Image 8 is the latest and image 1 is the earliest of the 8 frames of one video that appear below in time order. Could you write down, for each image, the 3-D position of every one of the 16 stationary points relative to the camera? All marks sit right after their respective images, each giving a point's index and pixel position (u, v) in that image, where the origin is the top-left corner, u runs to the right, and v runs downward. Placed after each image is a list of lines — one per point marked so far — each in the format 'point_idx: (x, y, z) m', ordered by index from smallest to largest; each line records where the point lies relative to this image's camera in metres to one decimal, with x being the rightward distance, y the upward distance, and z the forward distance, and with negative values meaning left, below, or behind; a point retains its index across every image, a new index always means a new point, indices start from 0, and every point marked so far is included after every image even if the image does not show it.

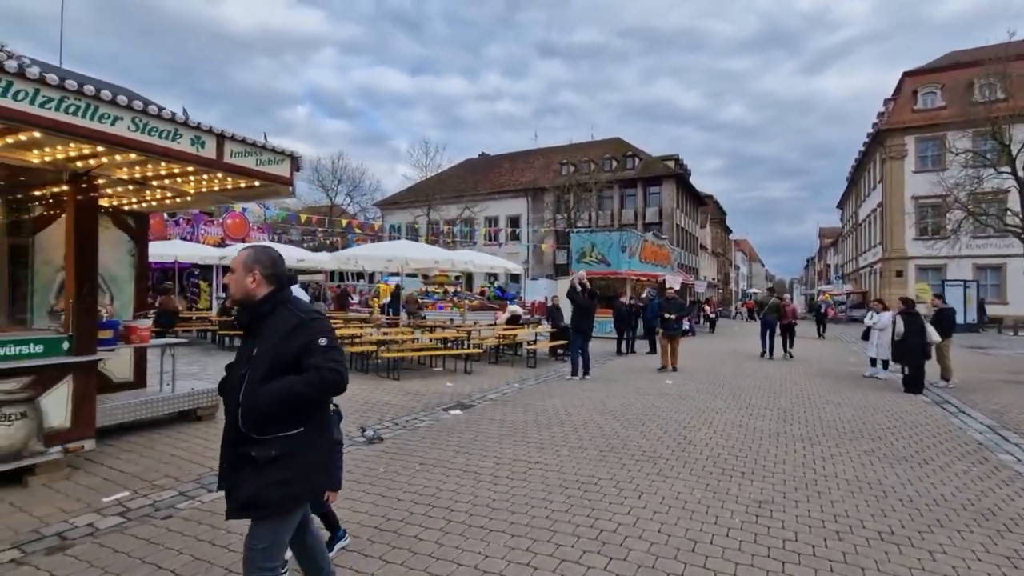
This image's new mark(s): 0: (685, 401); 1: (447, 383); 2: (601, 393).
0: (+2.9, -1.9, +8.7) m
1: (-1.4, -2.0, +10.6) m
2: (+1.6, -2.0, +9.5) m
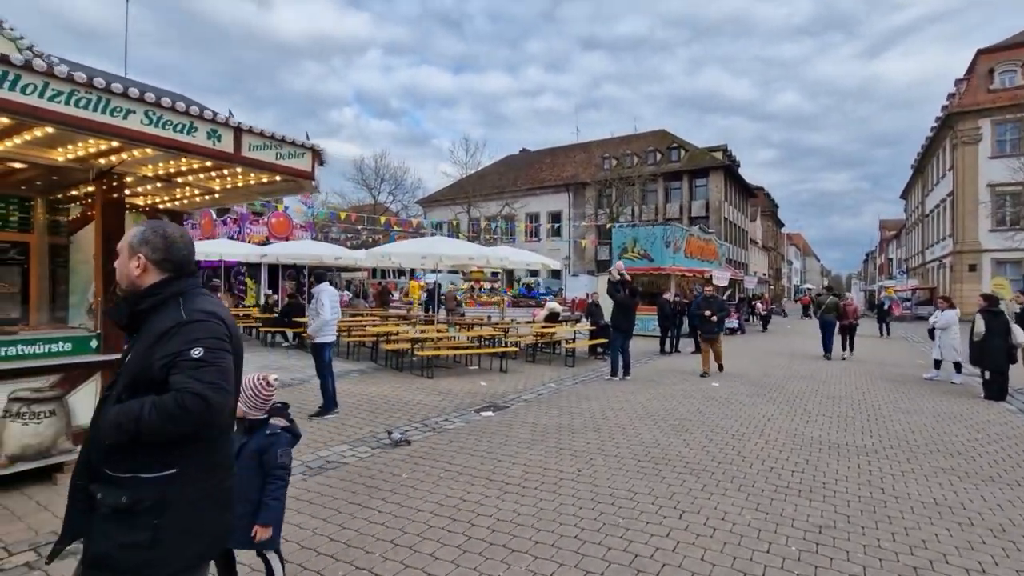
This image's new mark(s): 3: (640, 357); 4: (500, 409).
0: (+3.5, -1.9, +8.1) m
1: (-0.6, -1.9, +10.3) m
2: (+2.3, -1.9, +9.0) m
3: (+3.6, -2.0, +14.6) m
4: (-0.2, -1.9, +8.2) m
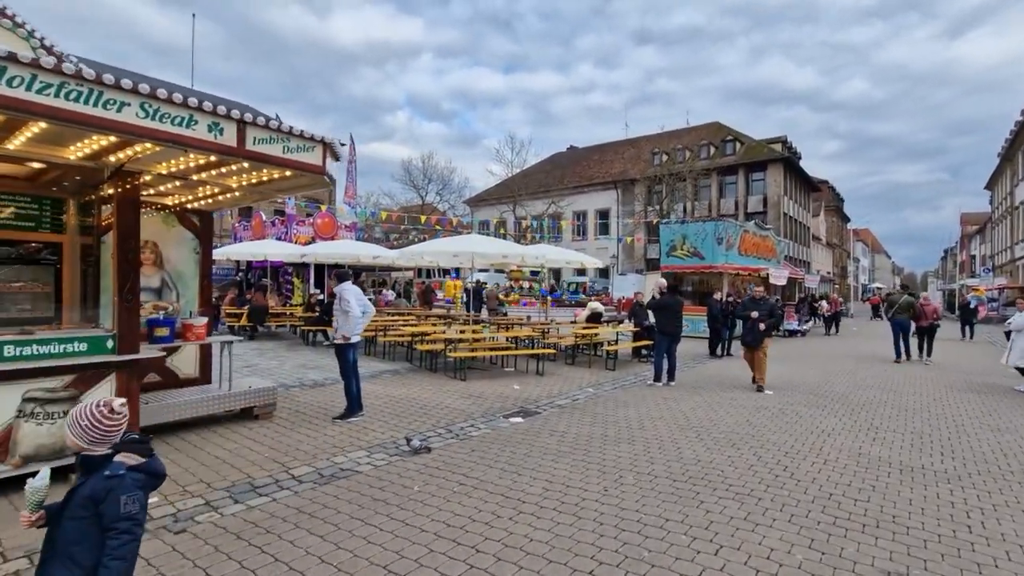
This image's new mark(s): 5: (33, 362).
0: (+3.9, -1.8, +7.3) m
1: (0.0, -1.9, +9.9) m
2: (+2.8, -1.9, +8.4) m
3: (+4.7, -2.0, +13.8) m
4: (+0.3, -1.9, +7.8) m
5: (-4.2, -0.6, +4.5) m
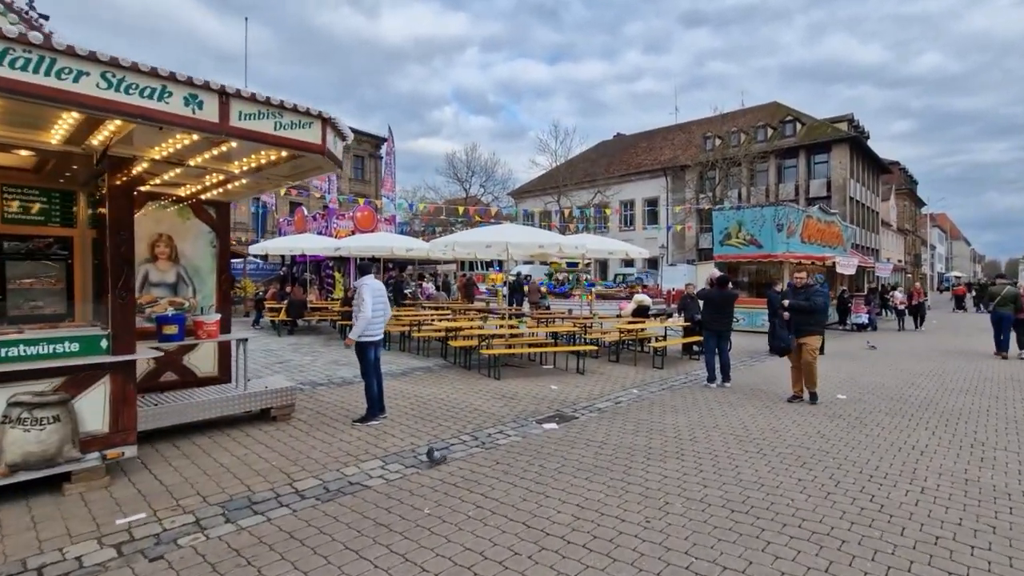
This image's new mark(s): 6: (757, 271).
0: (+4.3, -1.7, +6.2) m
1: (+0.7, -1.7, +9.2) m
2: (+3.3, -1.8, +7.4) m
3: (+5.7, -1.7, +12.7) m
4: (+0.7, -1.8, +7.1) m
5: (-4.0, -0.6, +4.2) m
6: (+9.3, +0.6, +19.5) m
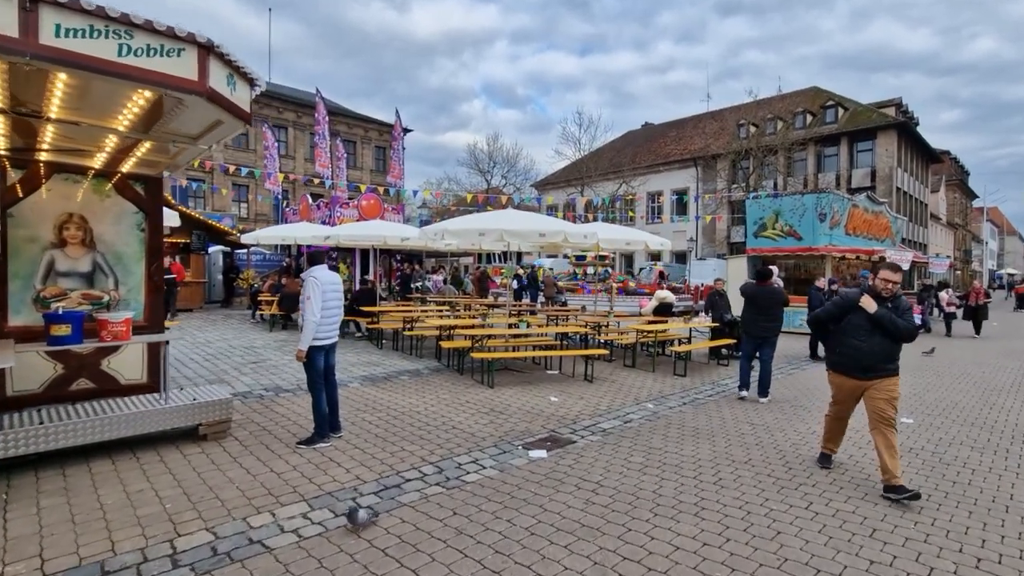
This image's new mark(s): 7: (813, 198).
0: (+4.1, -1.7, +4.7) m
1: (+0.6, -1.7, +7.9) m
2: (+3.1, -1.7, +6.0) m
3: (+5.8, -1.7, +11.1) m
4: (+0.5, -1.8, +5.7) m
5: (-4.3, -0.5, +3.1) m
6: (+9.7, +0.7, +17.7) m
7: (+9.8, +2.9, +16.9) m
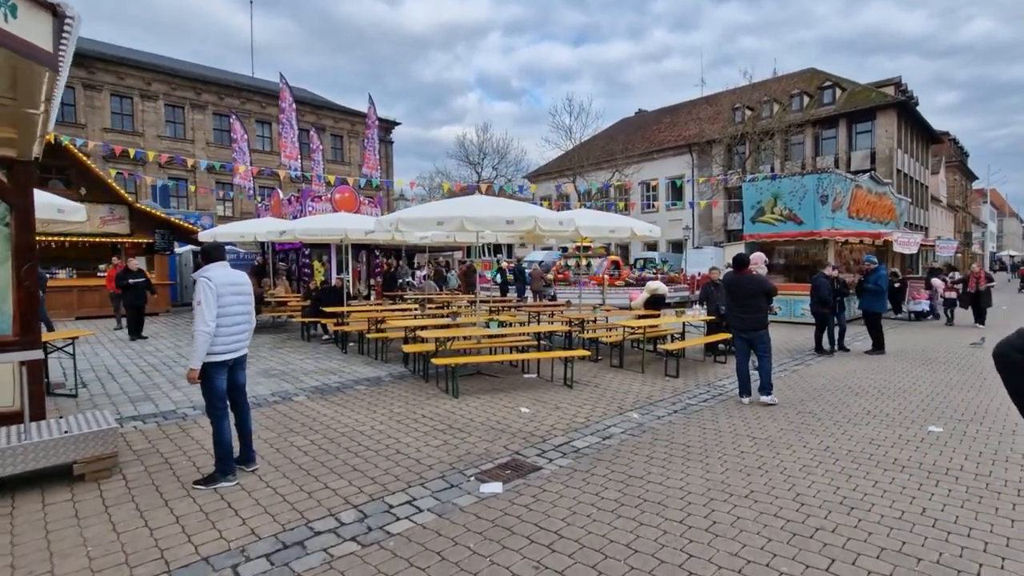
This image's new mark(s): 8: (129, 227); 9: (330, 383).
0: (+3.6, -1.6, +3.7) m
1: (+0.2, -1.6, +6.9) m
2: (+2.7, -1.6, +5.0) m
3: (+5.3, -1.4, +10.1) m
4: (+0.1, -1.7, +4.7) m
5: (-4.8, -0.7, +2.1) m
6: (+9.2, +1.2, +16.7) m
7: (+9.2, +3.3, +15.8) m
8: (-12.3, +2.0, +16.5) m
9: (-2.9, -1.5, +8.2) m
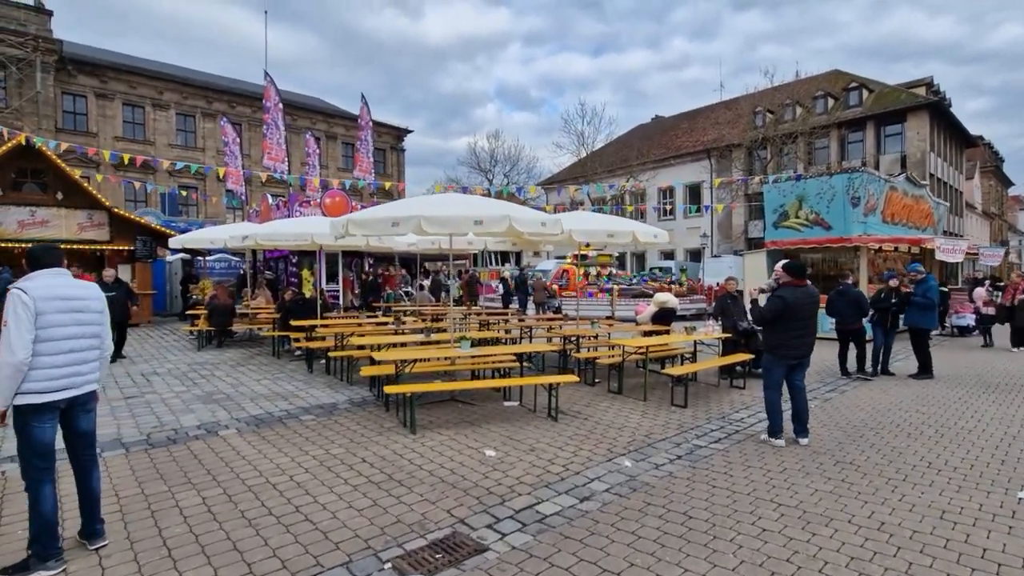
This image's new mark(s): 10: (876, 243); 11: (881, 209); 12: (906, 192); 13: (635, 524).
0: (+3.1, -1.7, +2.3) m
1: (-0.2, -1.7, +5.6) m
2: (+2.2, -1.7, +3.6) m
3: (+5.1, -1.6, +8.6) m
4: (-0.4, -1.8, +3.5) m
5: (-5.4, -0.7, +1.0) m
6: (+9.1, +0.8, +15.1) m
7: (+9.2, +3.0, +14.3) m
8: (-12.3, +1.7, +15.7) m
9: (-3.2, -1.7, +7.0) m
10: (+9.9, +1.2, +14.0) m
11: (+10.8, +2.3, +15.0) m
12: (+12.6, +3.1, +16.5) m
13: (+1.0, -1.8, +4.0) m
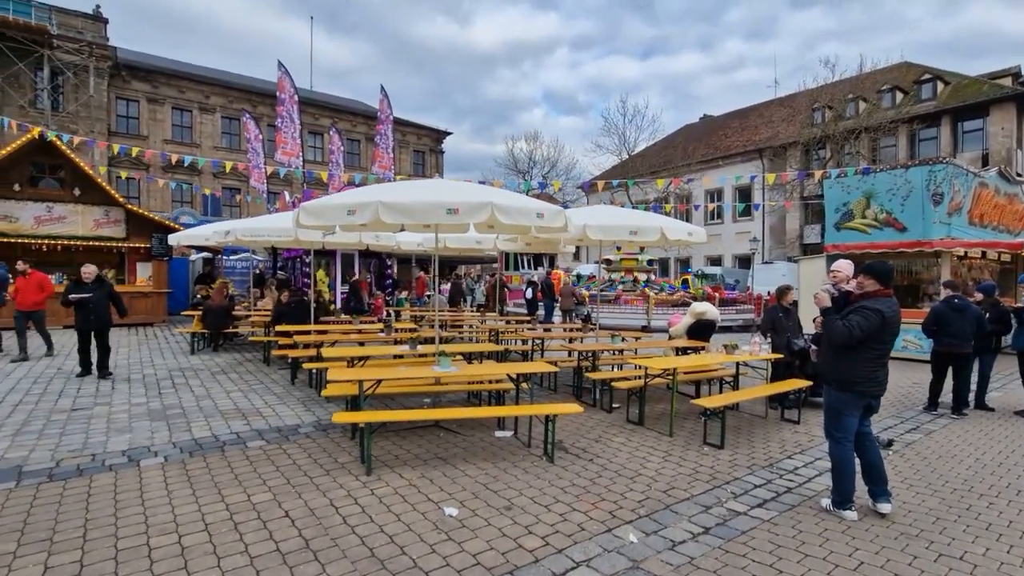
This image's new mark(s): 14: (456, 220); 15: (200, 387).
0: (+2.6, -1.8, +0.8) m
1: (-0.5, -1.8, +4.3) m
2: (+1.8, -1.8, +2.1) m
3: (+5.1, -1.8, +6.9) m
4: (-0.8, -1.9, +2.2) m
5: (-5.9, -0.6, +0.2) m
6: (+9.7, +0.5, +13.1) m
7: (+9.7, +2.7, +12.2) m
8: (-11.6, +1.7, +15.4) m
9: (-3.3, -1.7, +6.0) m
10: (+10.4, +0.9, +11.9) m
11: (+11.4, +2.0, +12.8) m
12: (+13.3, +2.7, +14.1) m
13: (+0.6, -1.9, +2.6) m
14: (-0.5, +0.7, +4.9) m
15: (-4.9, -1.5, +8.2) m
